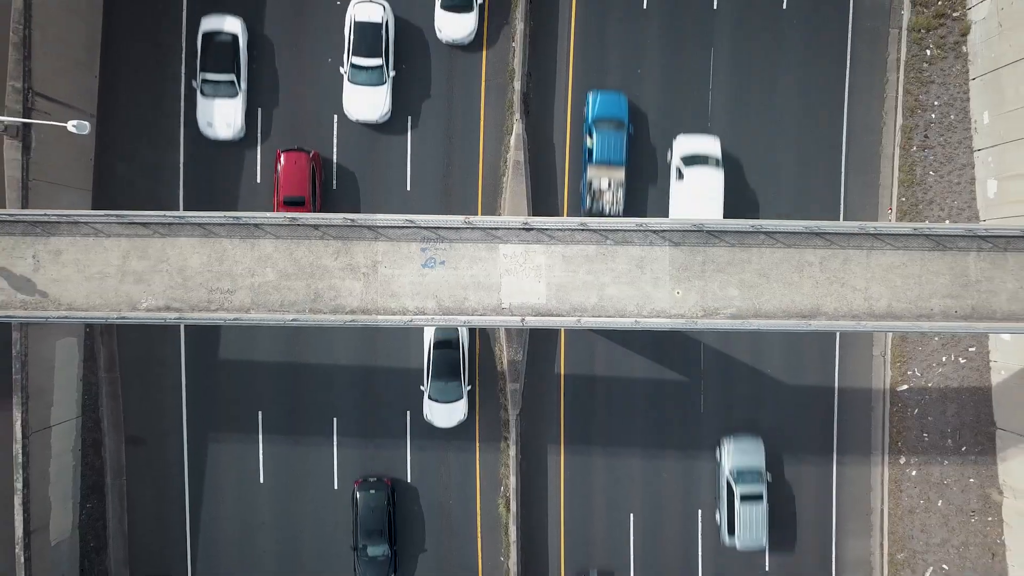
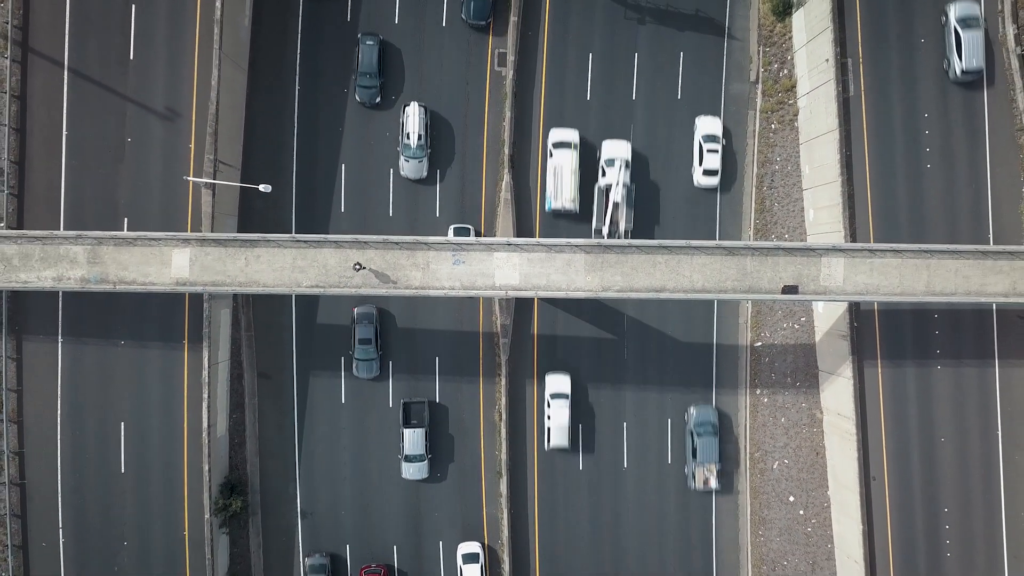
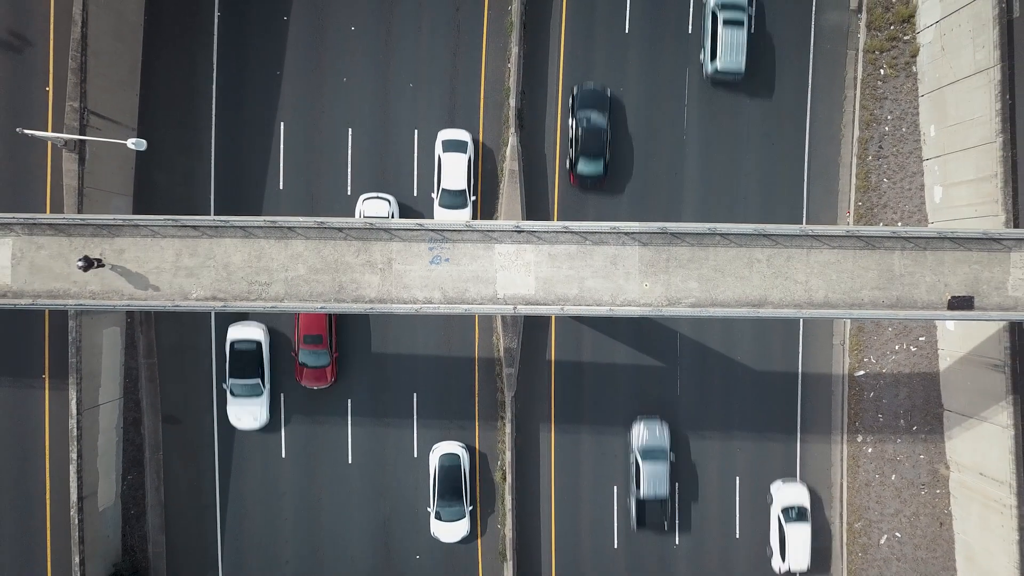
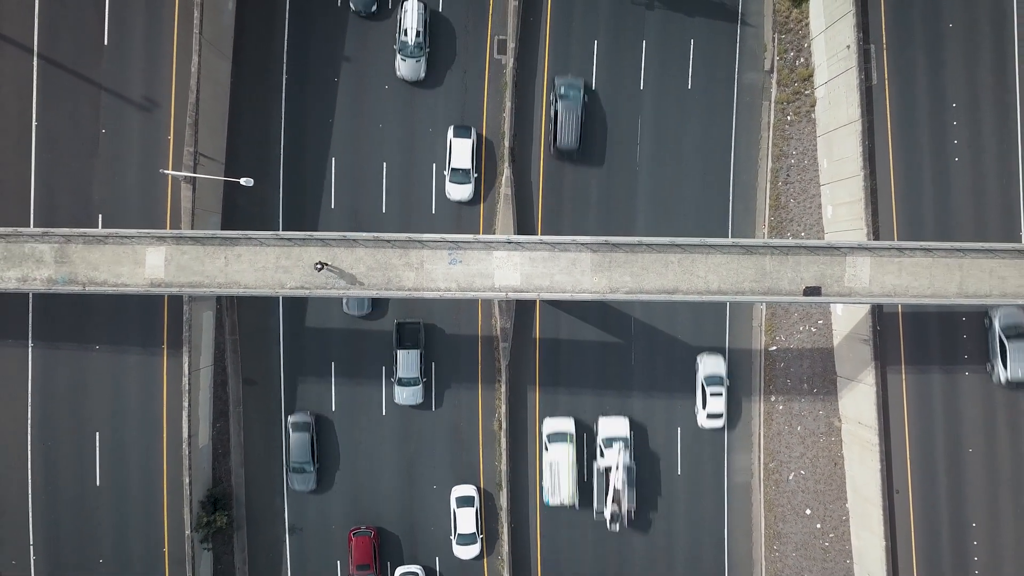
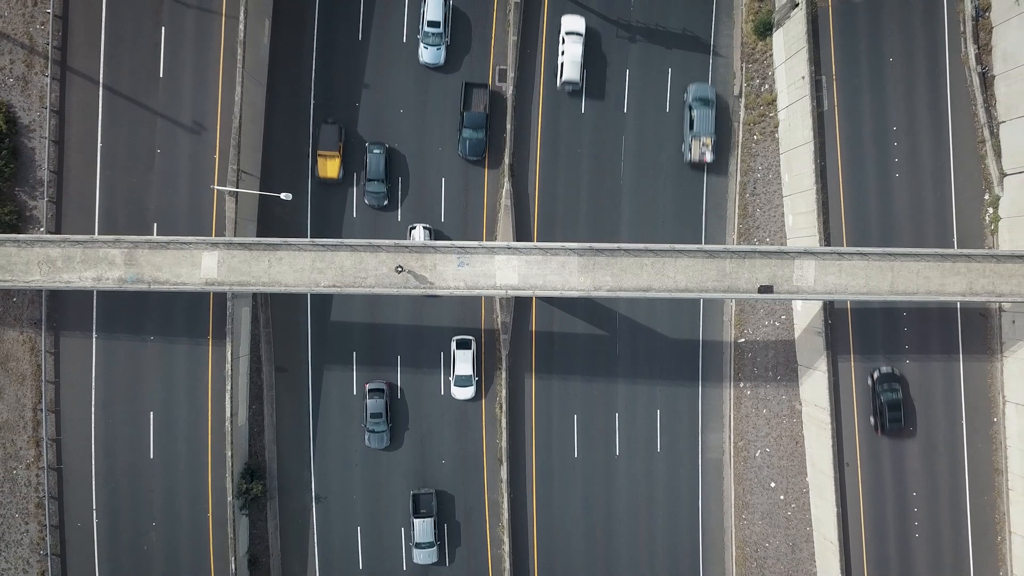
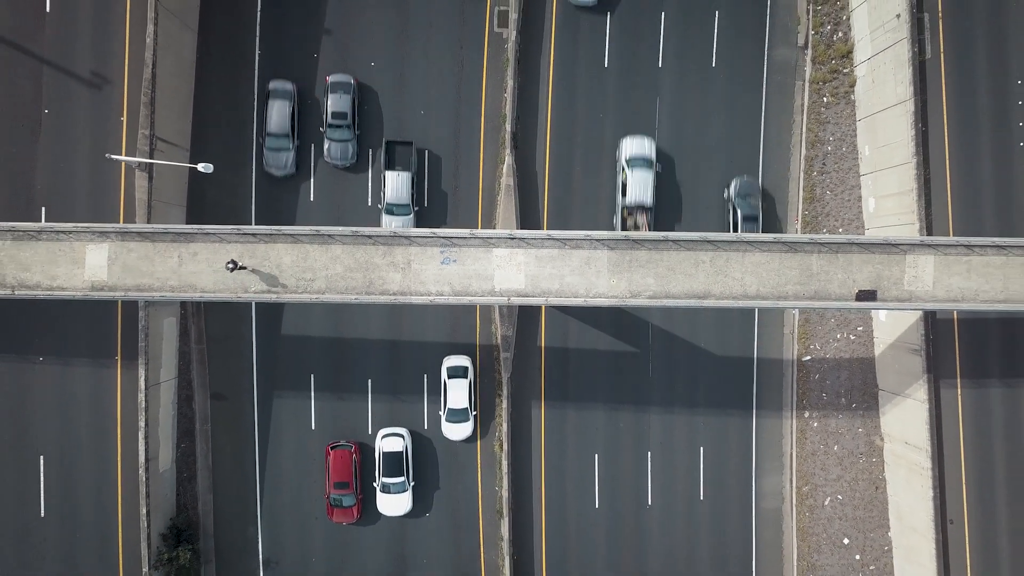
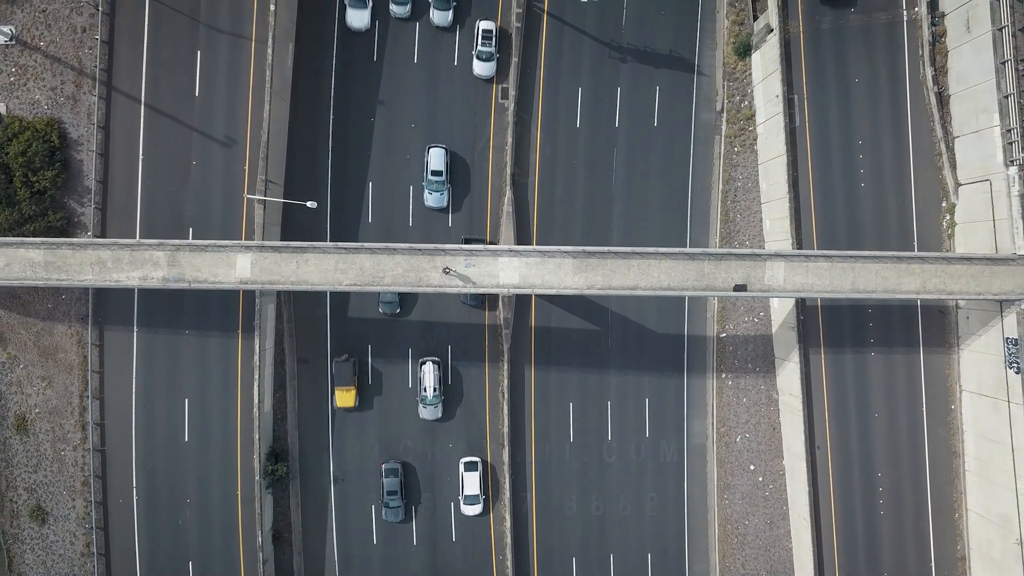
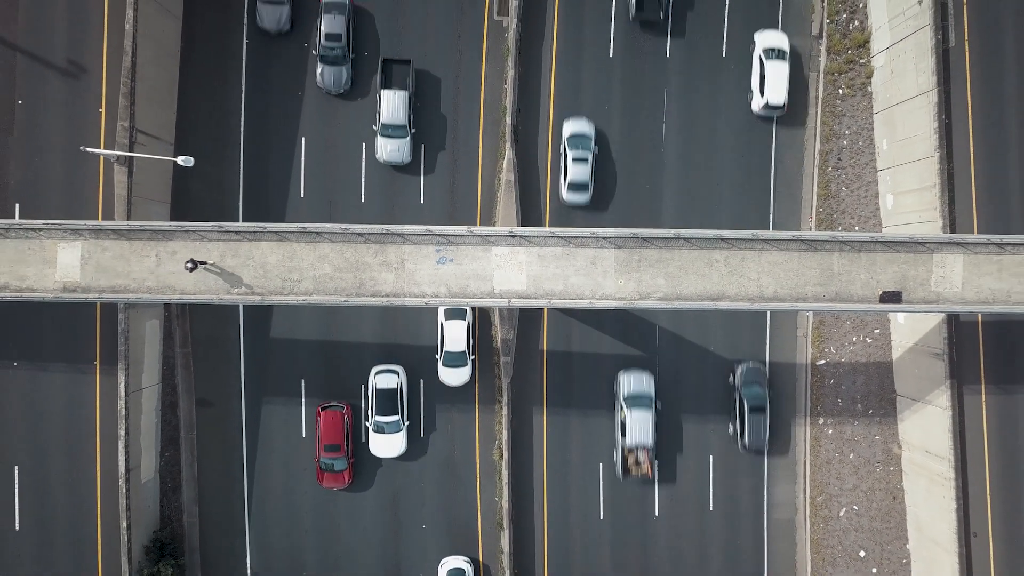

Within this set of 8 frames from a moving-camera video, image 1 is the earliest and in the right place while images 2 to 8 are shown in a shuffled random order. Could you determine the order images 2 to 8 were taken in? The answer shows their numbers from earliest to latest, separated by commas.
3, 8, 6, 4, 2, 5, 7
